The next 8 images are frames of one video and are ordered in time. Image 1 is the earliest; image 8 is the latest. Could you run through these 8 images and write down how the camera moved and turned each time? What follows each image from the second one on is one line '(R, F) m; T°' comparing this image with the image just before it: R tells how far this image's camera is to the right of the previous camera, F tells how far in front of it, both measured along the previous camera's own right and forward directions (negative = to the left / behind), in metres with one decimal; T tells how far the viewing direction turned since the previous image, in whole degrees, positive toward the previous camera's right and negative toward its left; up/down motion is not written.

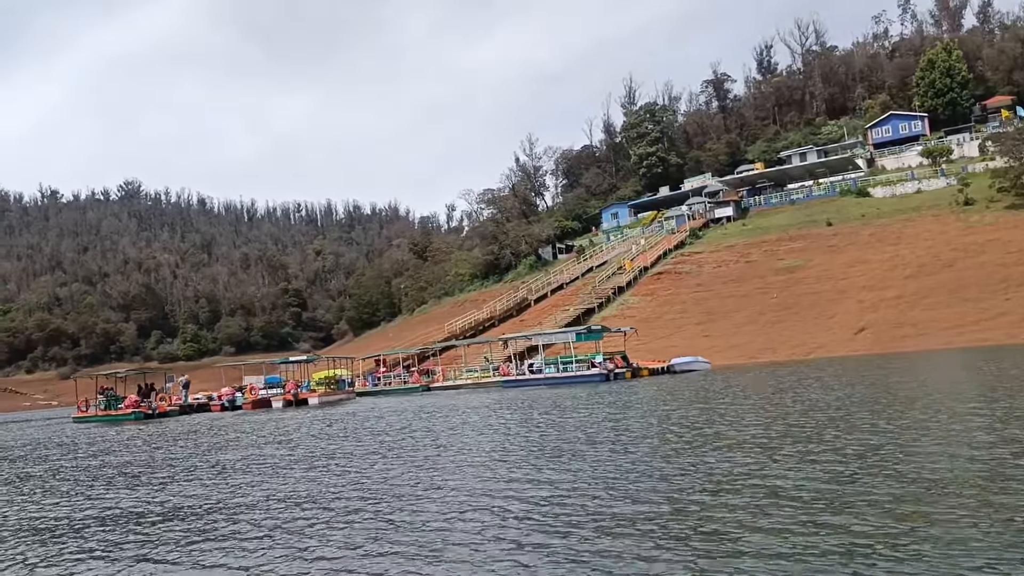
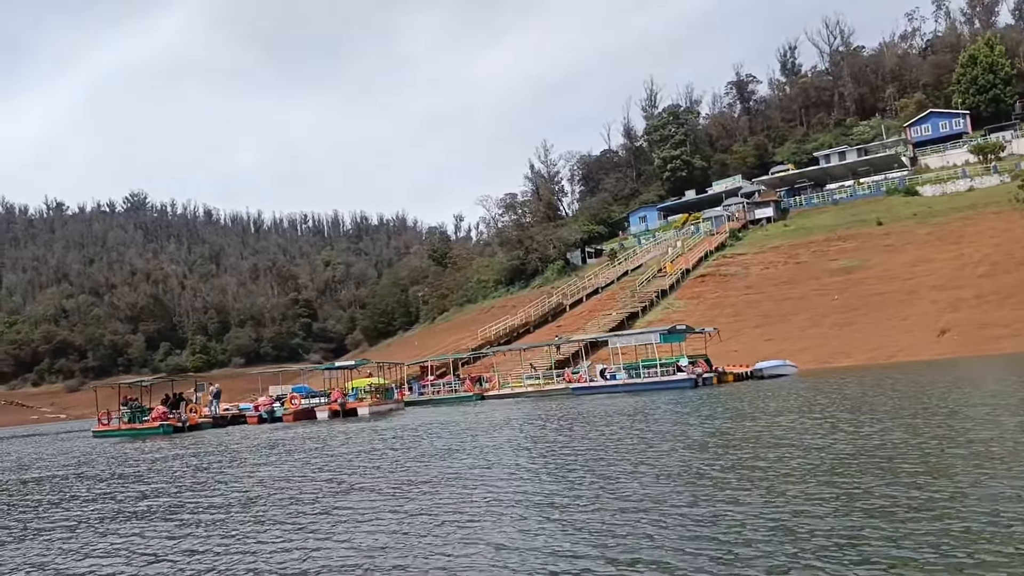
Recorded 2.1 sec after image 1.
(-1.9, +3.2) m; 0°
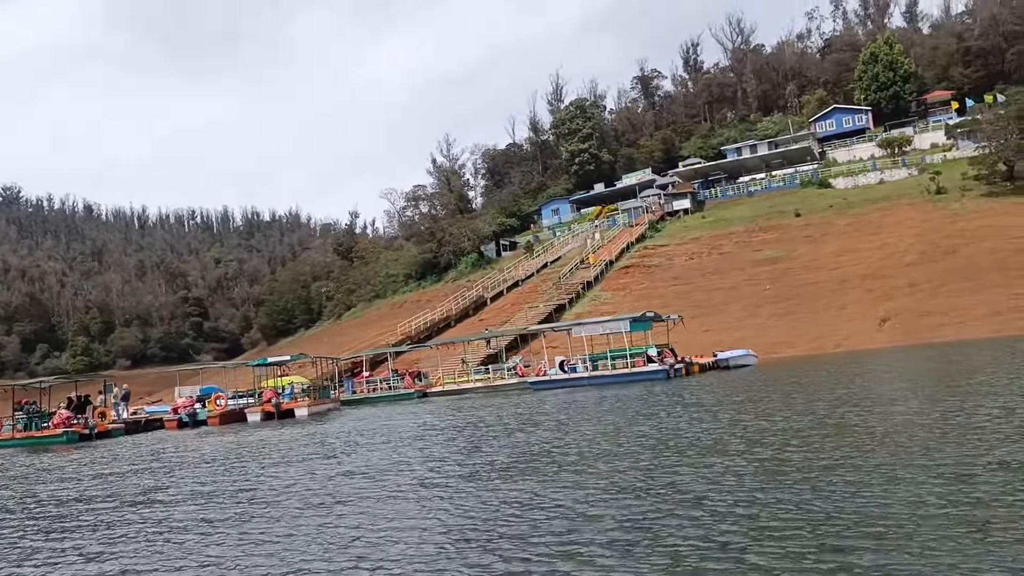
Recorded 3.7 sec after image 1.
(-1.6, +2.2) m; +6°
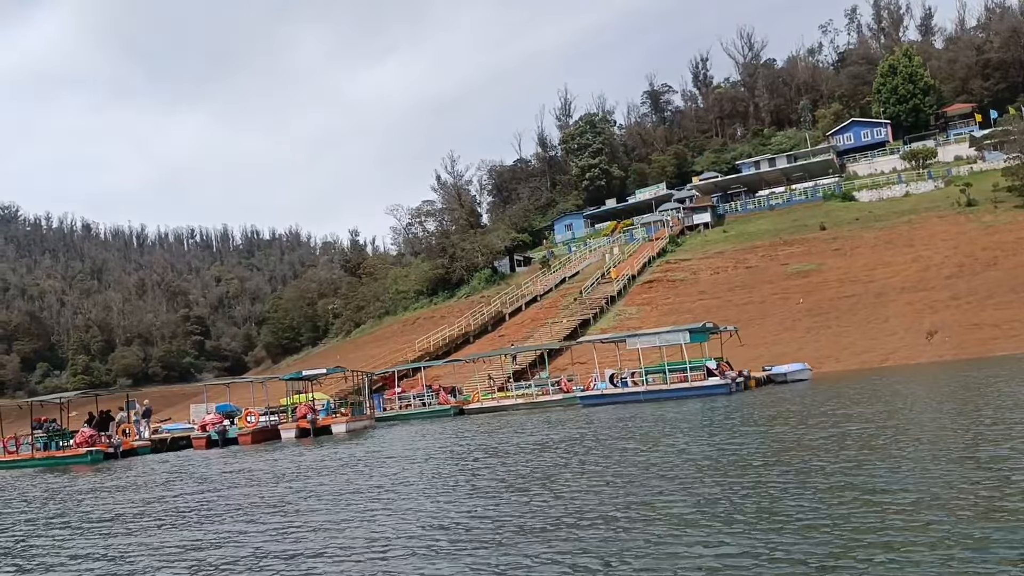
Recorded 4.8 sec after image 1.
(-1.3, +1.5) m; 0°
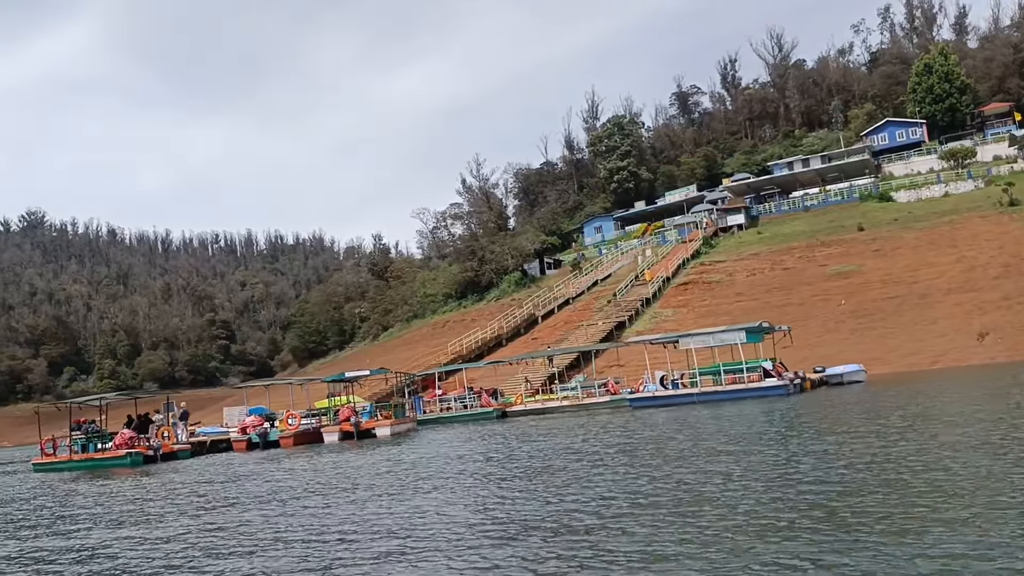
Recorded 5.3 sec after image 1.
(-0.6, +0.7) m; -1°
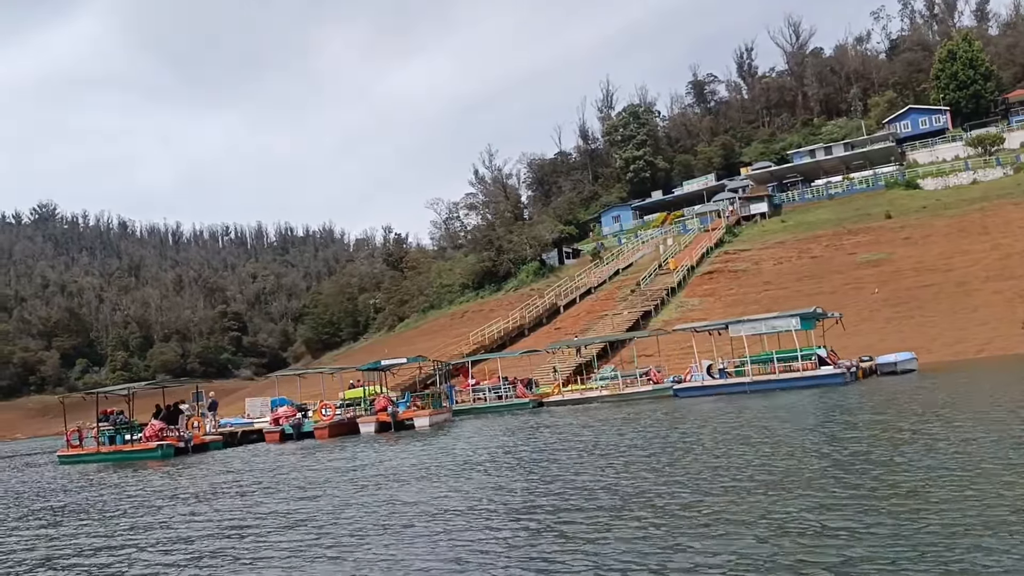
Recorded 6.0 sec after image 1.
(-0.8, +0.9) m; 0°
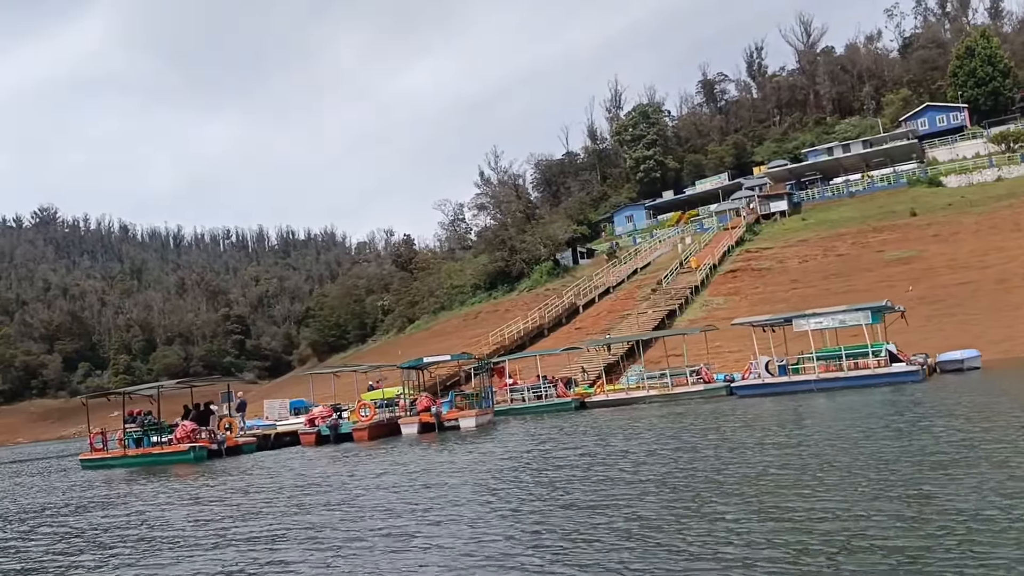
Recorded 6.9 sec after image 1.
(-1.1, +1.2) m; 0°
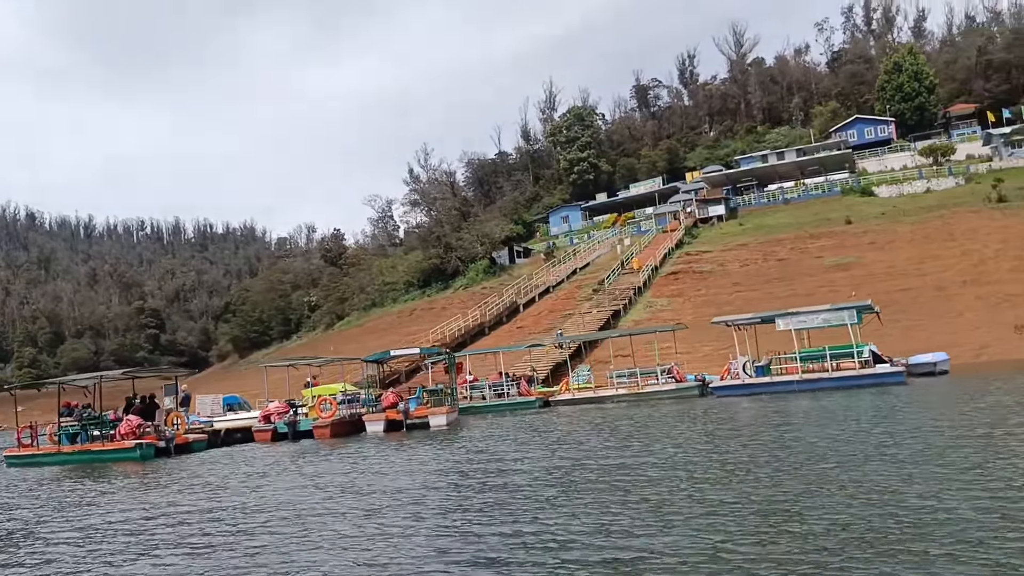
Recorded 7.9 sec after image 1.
(-1.1, +1.1) m; +5°
